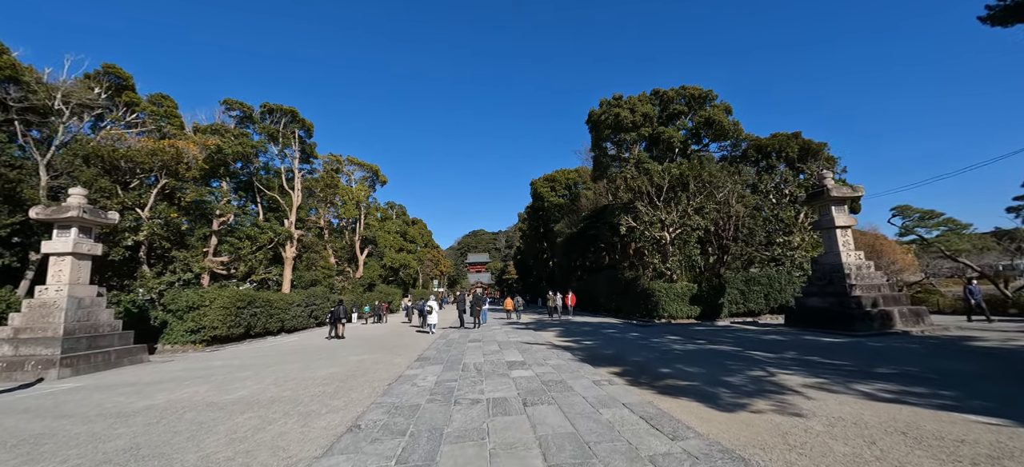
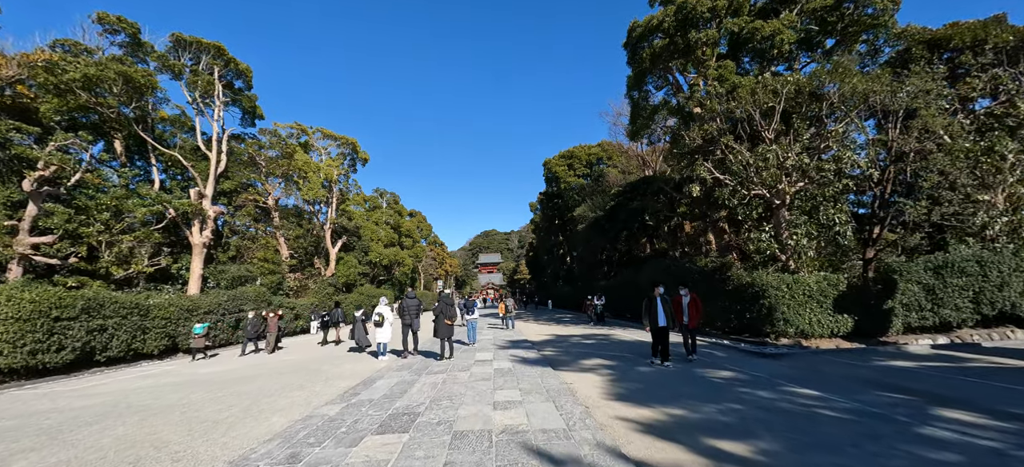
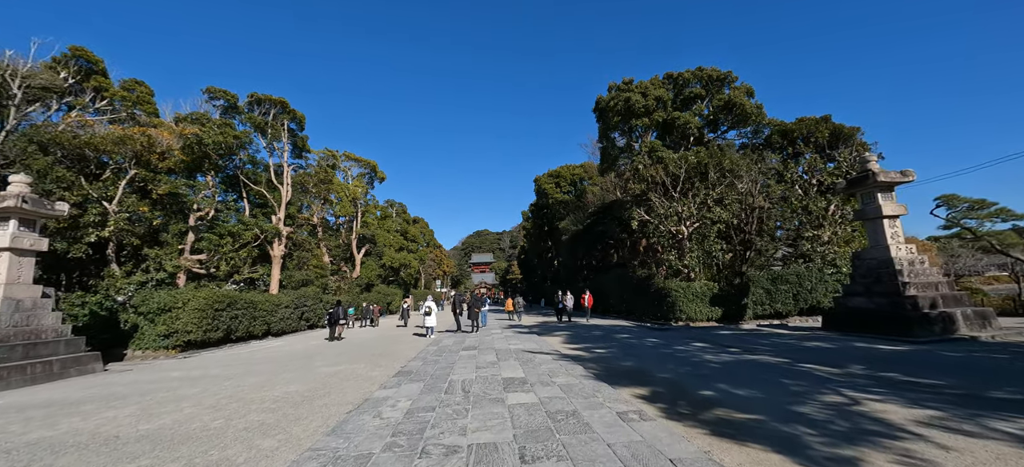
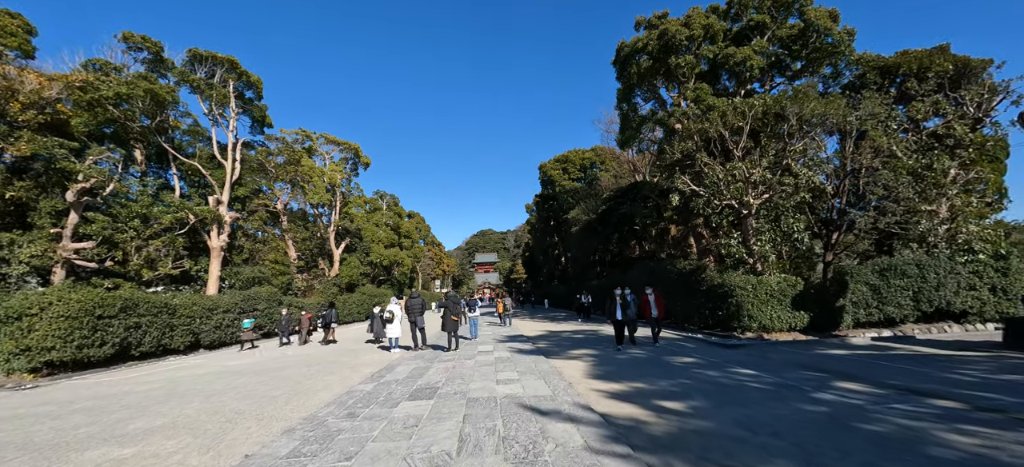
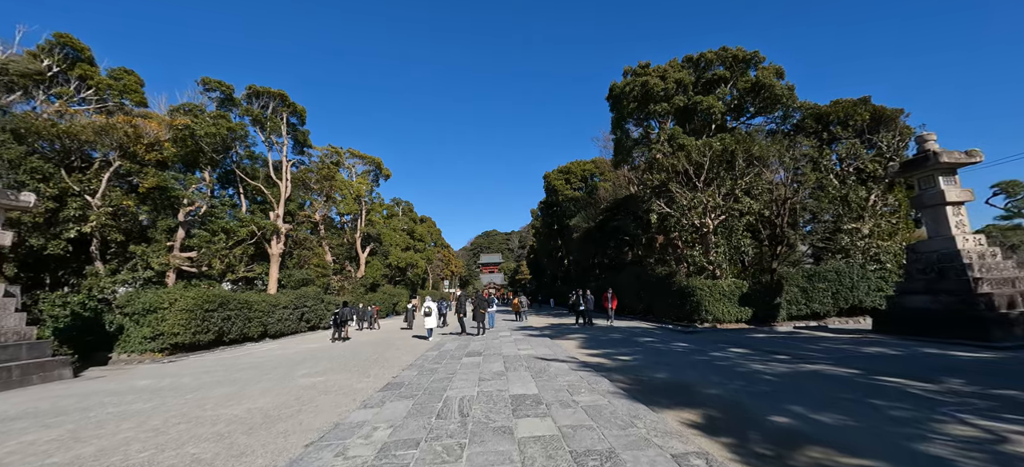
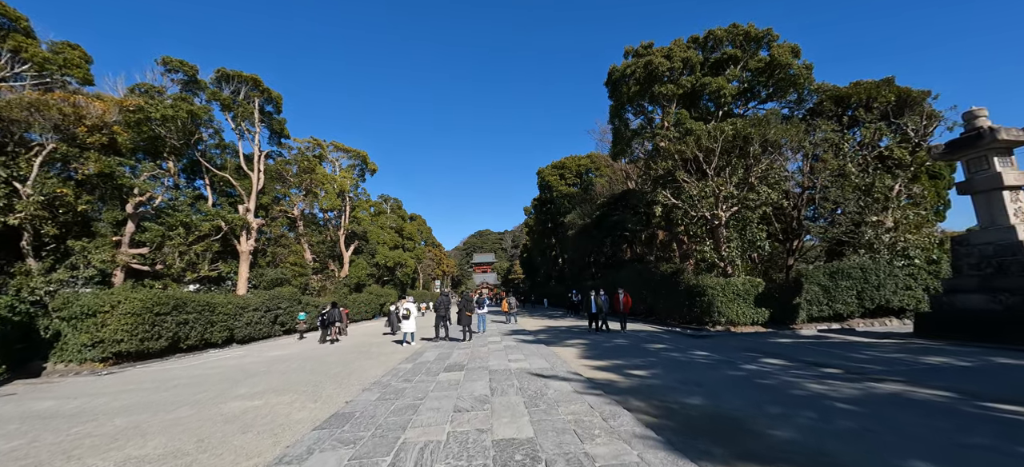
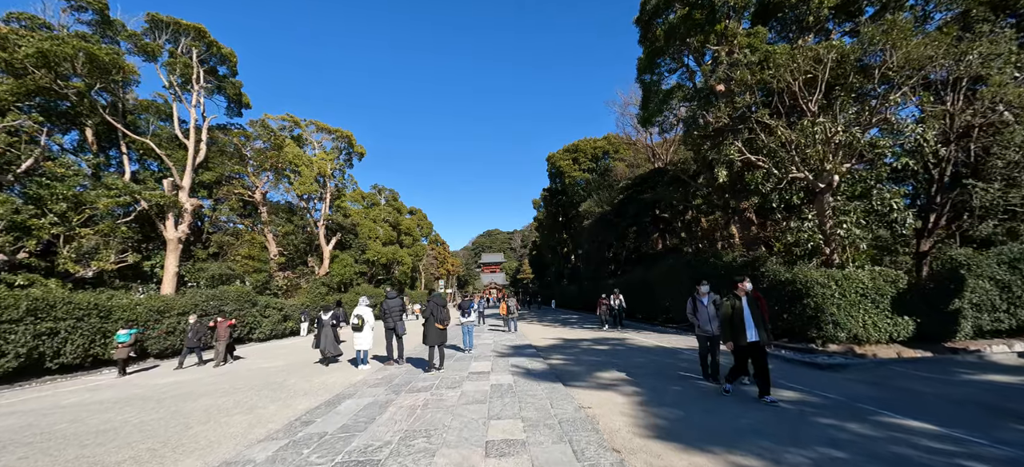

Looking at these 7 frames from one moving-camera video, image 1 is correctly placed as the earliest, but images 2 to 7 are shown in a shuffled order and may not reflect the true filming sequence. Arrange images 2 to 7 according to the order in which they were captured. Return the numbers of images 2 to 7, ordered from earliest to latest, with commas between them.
3, 5, 6, 4, 2, 7
